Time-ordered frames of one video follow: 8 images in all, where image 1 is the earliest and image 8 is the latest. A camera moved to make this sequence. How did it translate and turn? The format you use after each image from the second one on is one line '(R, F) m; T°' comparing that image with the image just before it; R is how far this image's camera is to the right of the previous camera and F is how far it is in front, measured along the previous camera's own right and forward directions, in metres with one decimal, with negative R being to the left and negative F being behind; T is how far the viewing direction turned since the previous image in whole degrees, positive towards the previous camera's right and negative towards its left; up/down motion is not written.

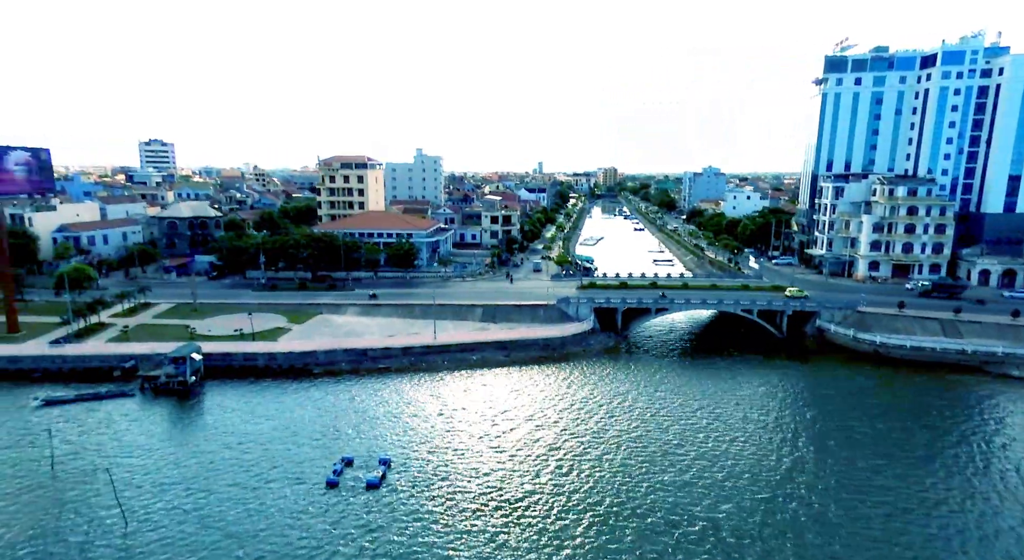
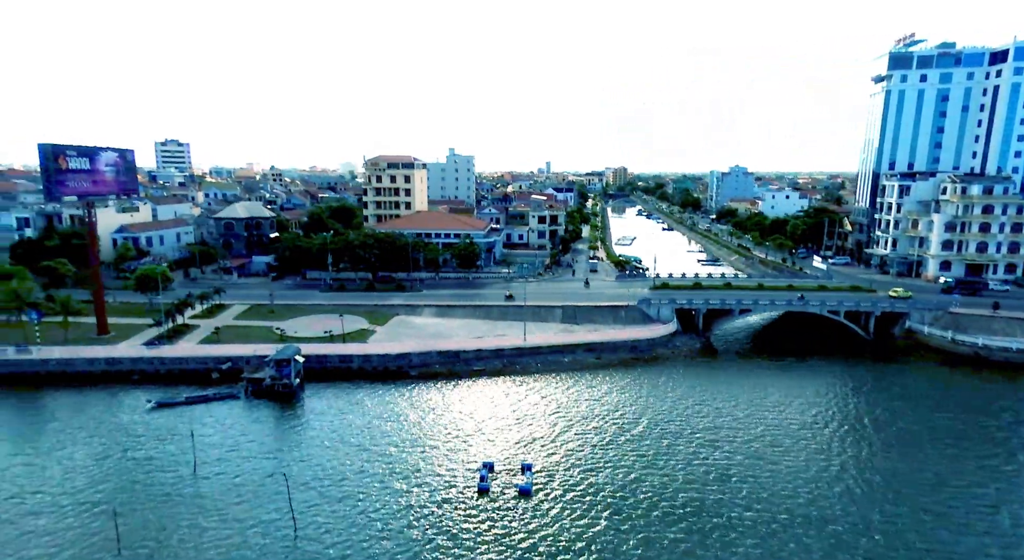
(-7.3, +0.5) m; -1°
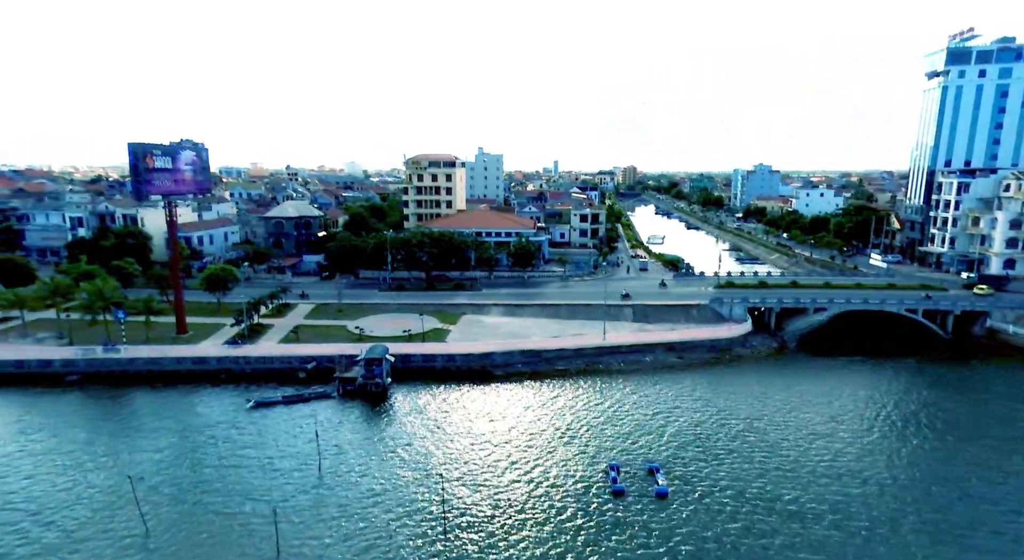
(-6.3, +0.4) m; -1°
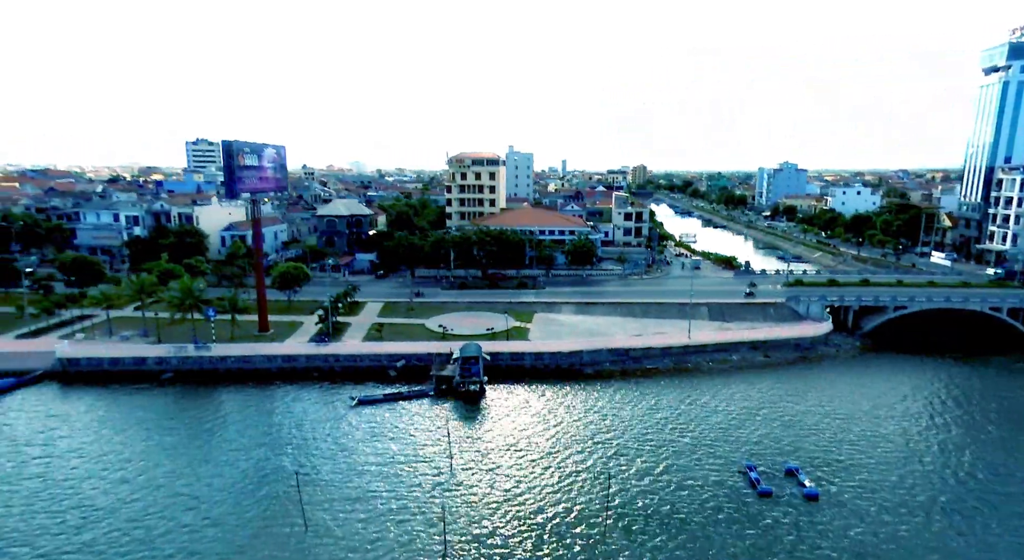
(-6.6, +0.3) m; -1°
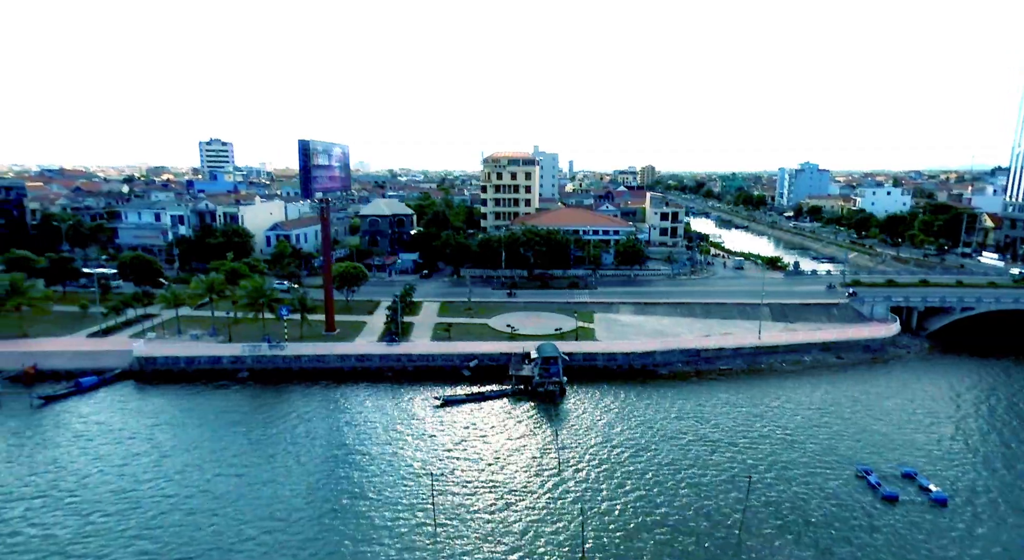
(-5.4, +0.2) m; -1°
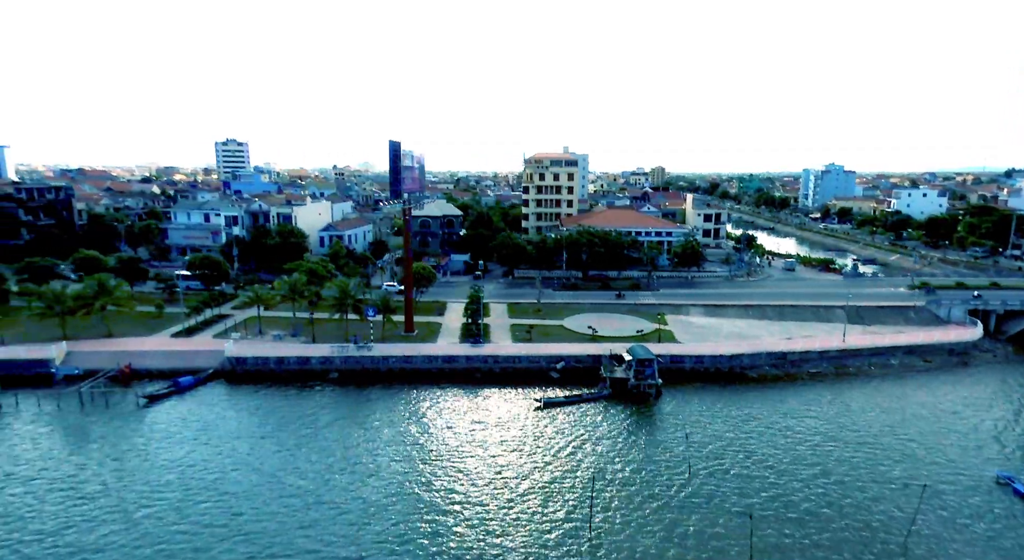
(-6.4, +0.1) m; -1°
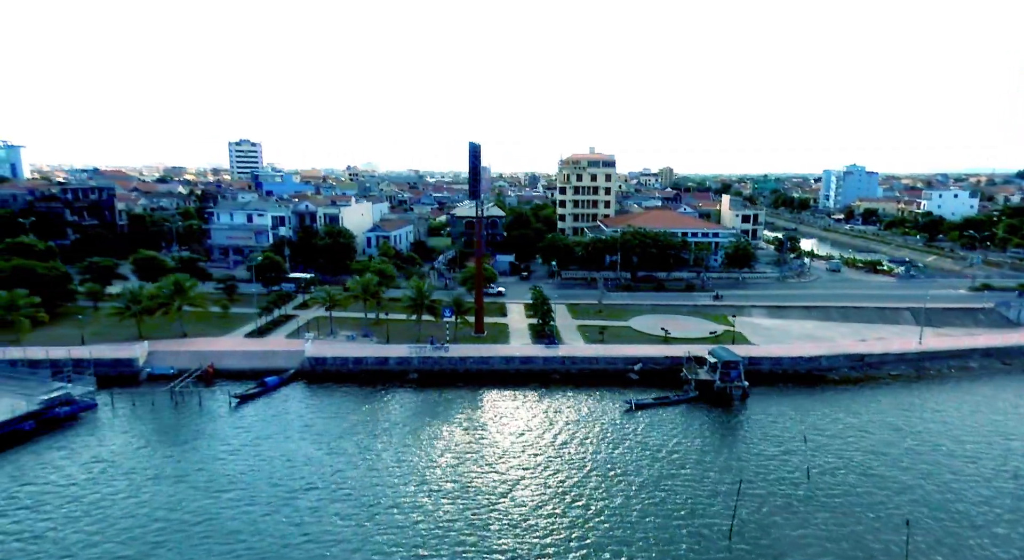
(-5.7, +0.1) m; -1°
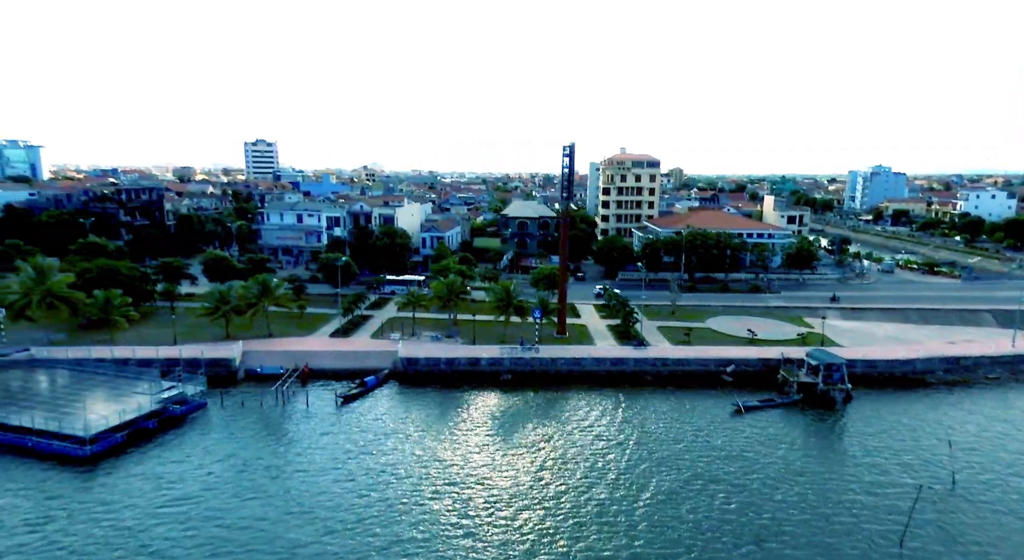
(-6.6, +0.2) m; -1°
